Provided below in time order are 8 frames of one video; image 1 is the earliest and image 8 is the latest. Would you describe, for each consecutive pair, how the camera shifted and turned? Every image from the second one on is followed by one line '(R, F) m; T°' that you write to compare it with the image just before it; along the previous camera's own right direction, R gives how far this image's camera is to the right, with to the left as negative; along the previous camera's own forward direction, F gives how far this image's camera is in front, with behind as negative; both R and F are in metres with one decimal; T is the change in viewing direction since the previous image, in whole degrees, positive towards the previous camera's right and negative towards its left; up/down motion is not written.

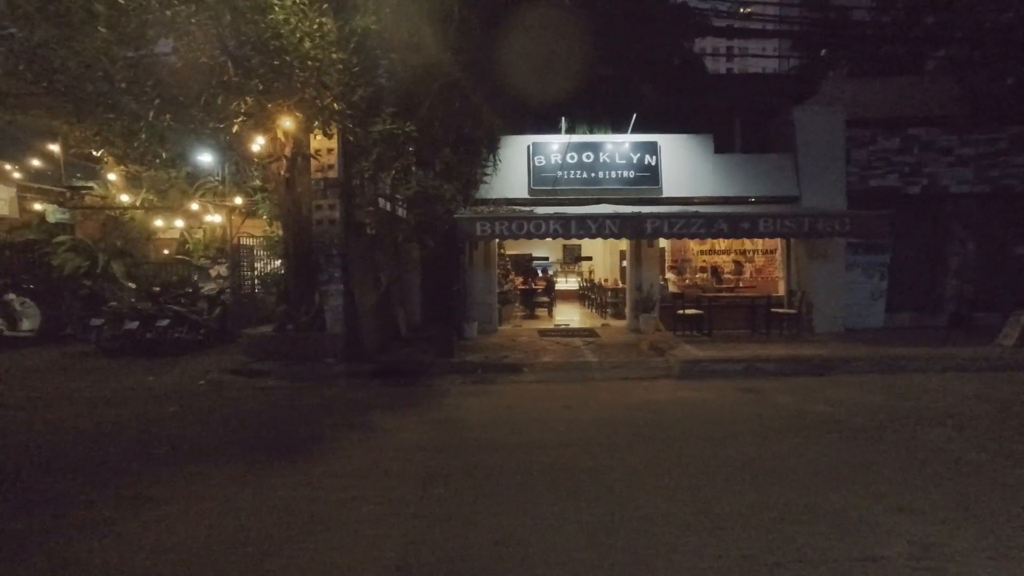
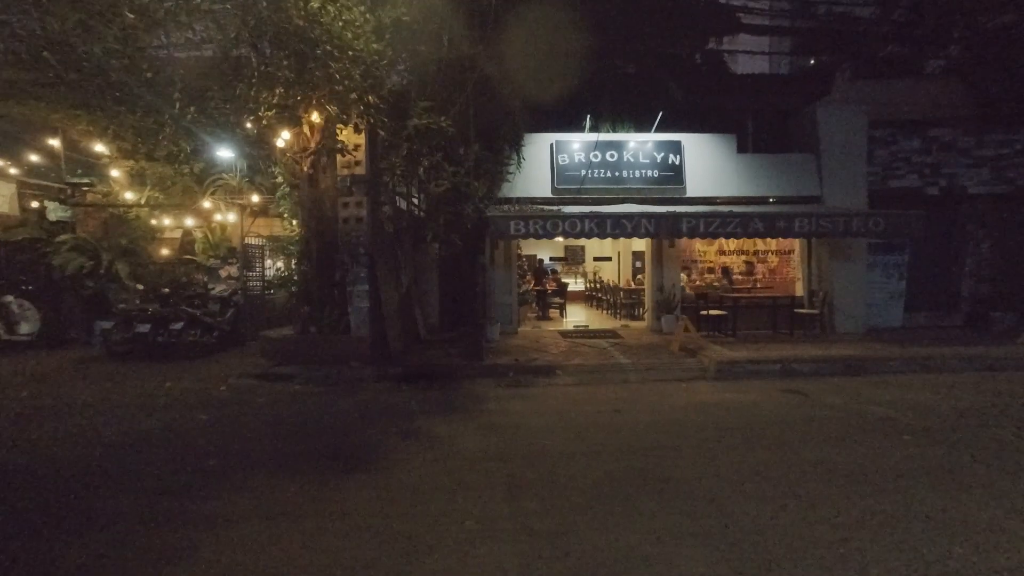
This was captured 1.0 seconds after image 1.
(-1.3, +0.3) m; +2°
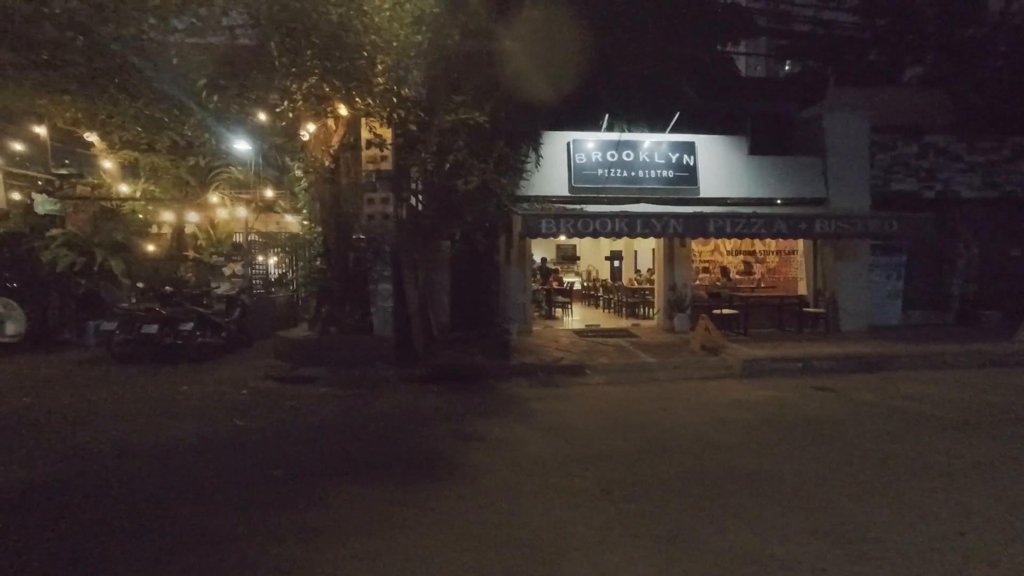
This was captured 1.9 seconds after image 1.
(-1.5, +0.2) m; +3°
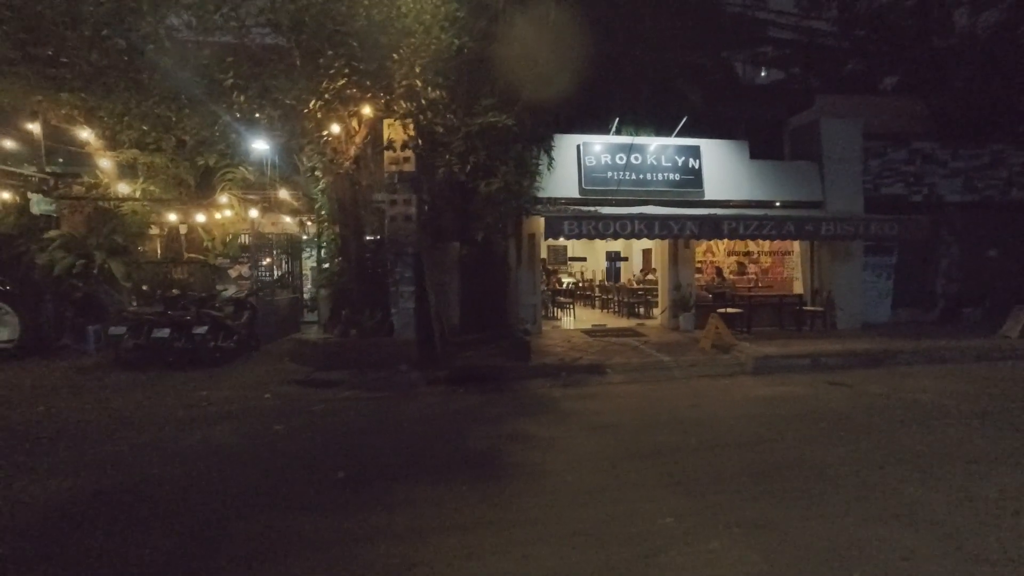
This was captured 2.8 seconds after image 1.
(-1.2, -0.1) m; +3°
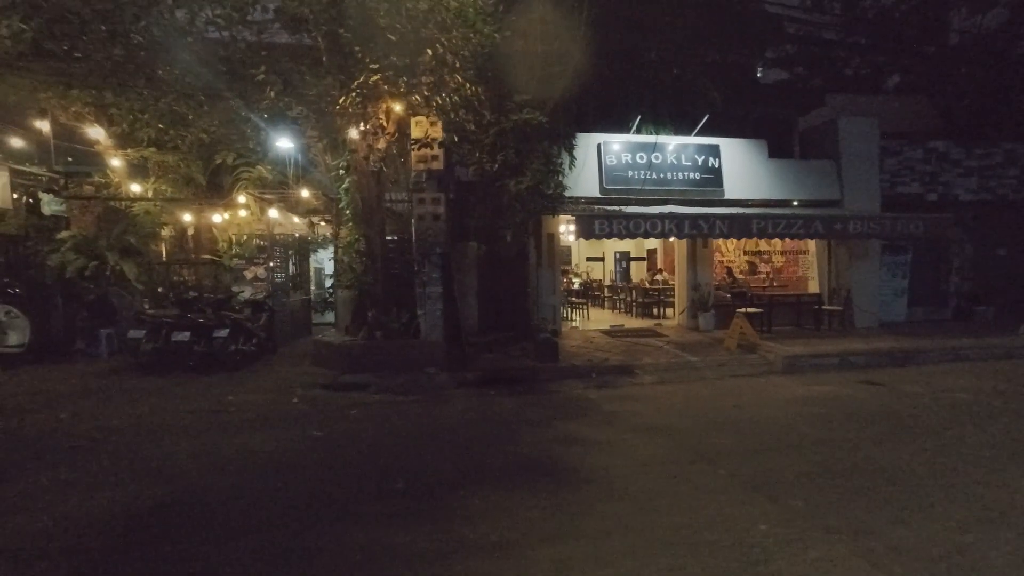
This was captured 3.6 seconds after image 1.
(-1.0, +0.2) m; +1°
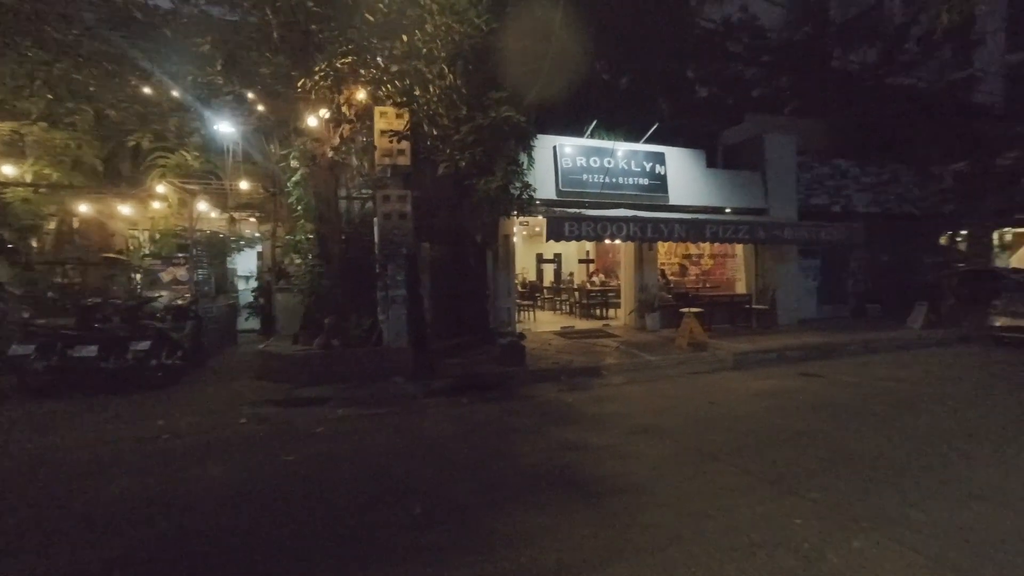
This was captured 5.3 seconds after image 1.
(-1.3, +0.5) m; +10°
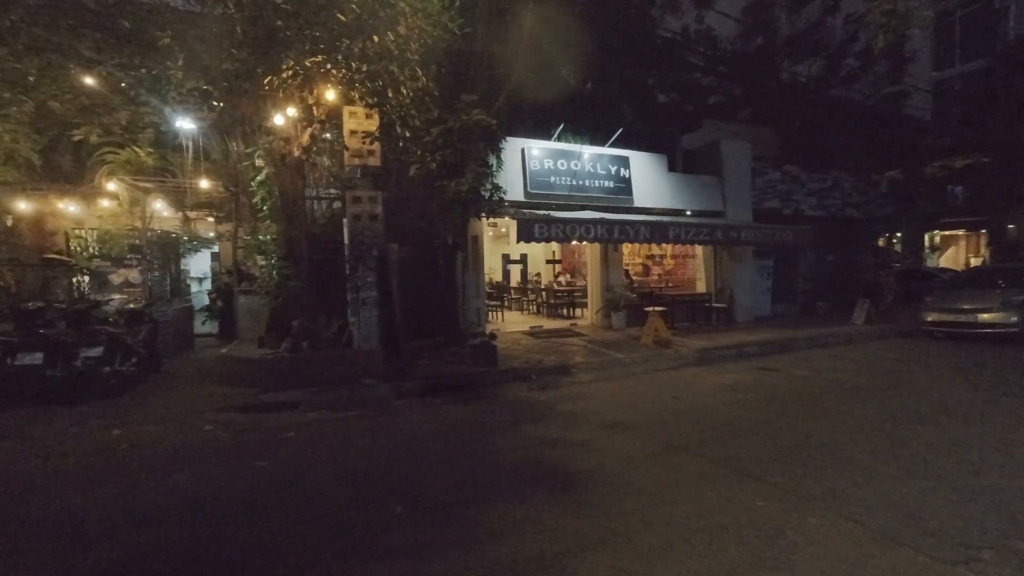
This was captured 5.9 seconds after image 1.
(-0.2, -0.1) m; +4°
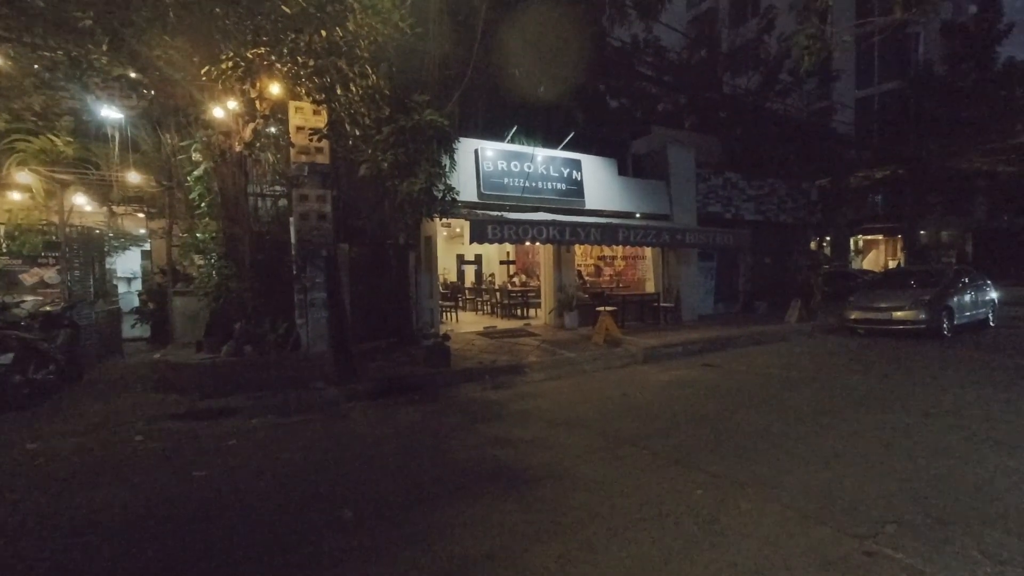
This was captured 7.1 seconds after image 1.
(+0.1, -0.1) m; +6°
